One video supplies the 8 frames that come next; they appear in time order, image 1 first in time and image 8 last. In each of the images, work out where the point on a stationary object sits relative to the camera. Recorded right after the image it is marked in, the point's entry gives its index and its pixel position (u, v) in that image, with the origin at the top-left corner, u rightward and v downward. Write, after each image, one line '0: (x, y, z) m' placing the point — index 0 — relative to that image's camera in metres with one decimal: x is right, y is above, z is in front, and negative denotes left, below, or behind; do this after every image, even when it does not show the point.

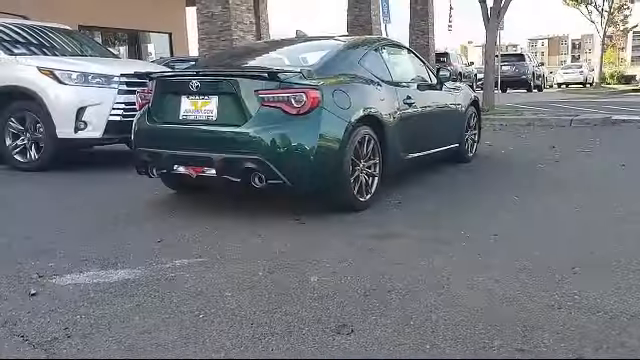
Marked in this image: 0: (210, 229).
0: (-0.9, -0.4, +5.0) m
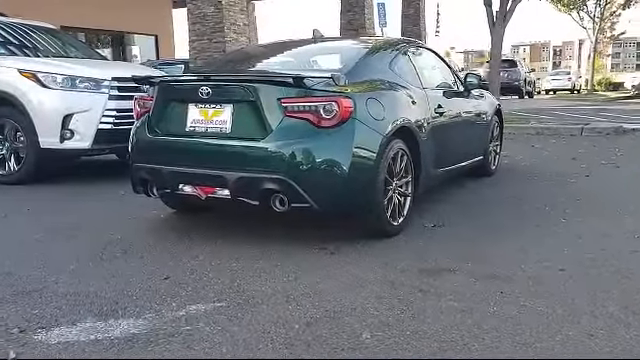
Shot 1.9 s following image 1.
0: (-0.7, -0.6, +4.2) m
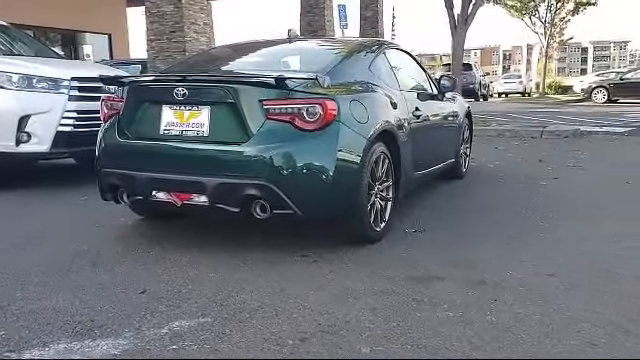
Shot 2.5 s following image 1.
0: (-0.8, -0.6, +4.0) m
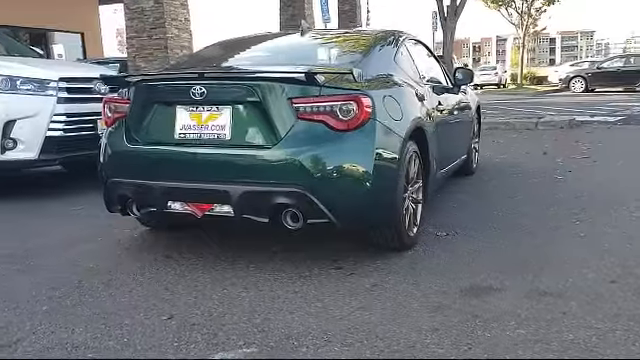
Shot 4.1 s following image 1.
0: (-0.5, -0.7, +3.6) m
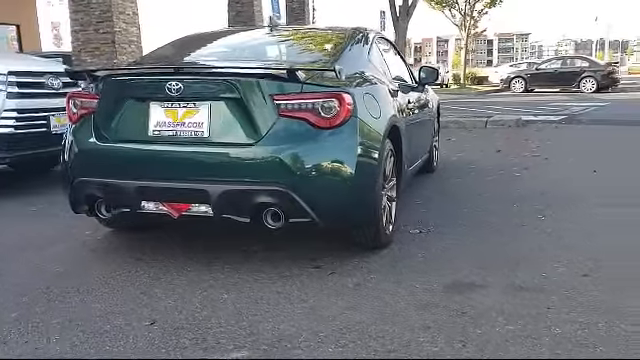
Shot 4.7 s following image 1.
0: (-0.6, -0.7, +3.5) m
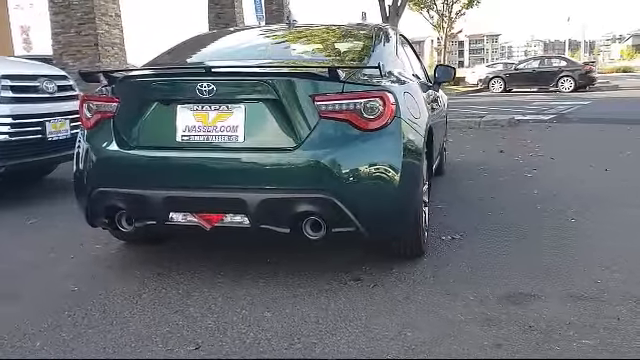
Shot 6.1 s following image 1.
0: (-0.3, -0.7, +3.2) m
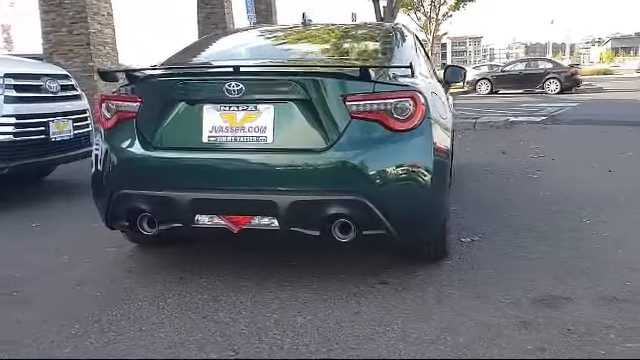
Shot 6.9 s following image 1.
0: (-0.2, -0.7, +3.1) m
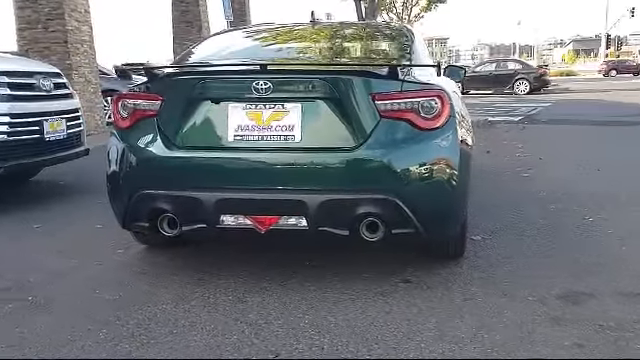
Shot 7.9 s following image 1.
0: (0.0, -0.7, +3.1) m
